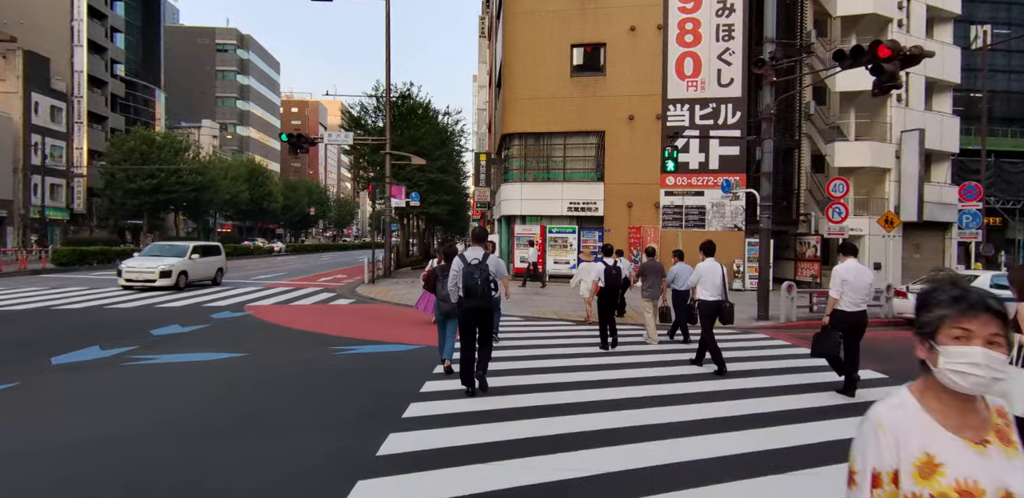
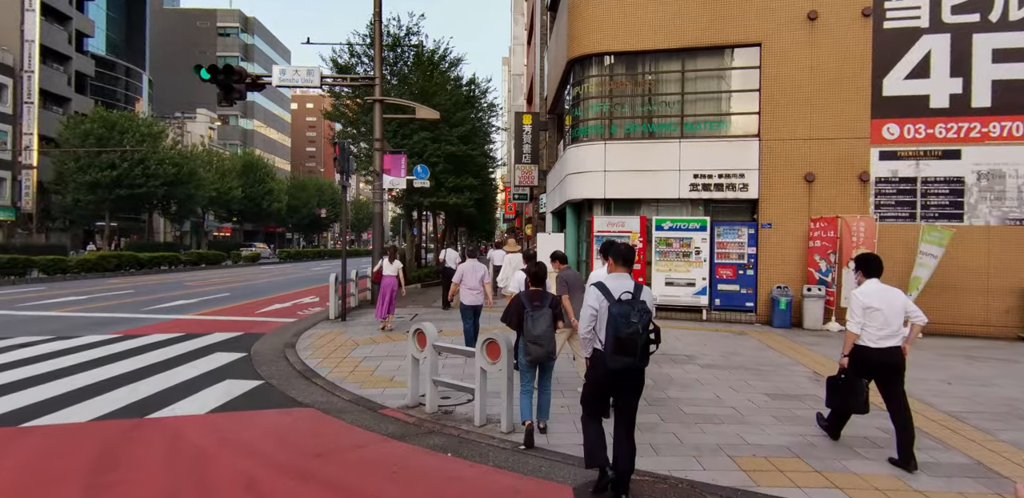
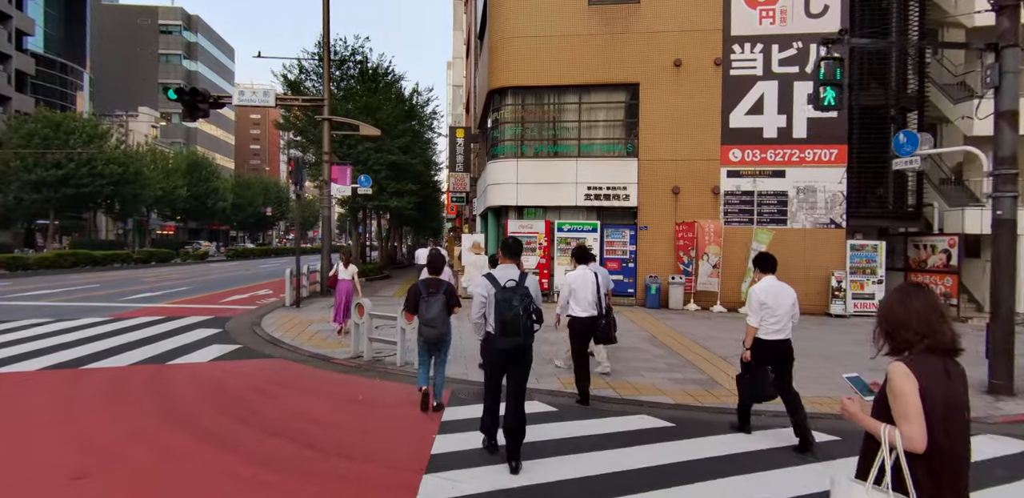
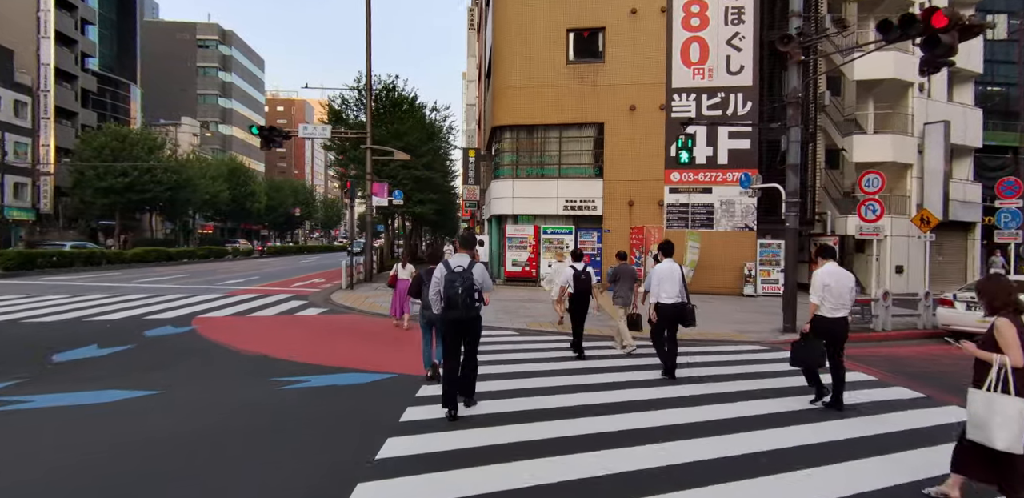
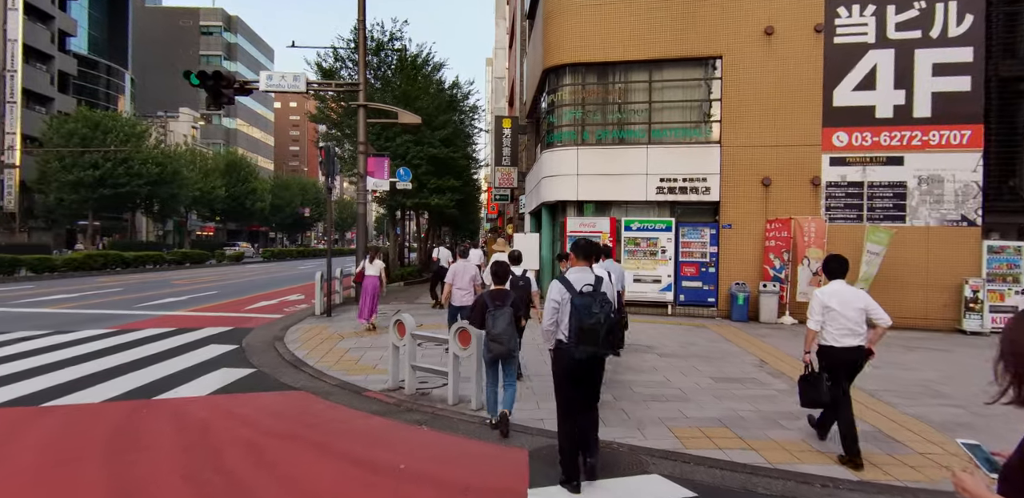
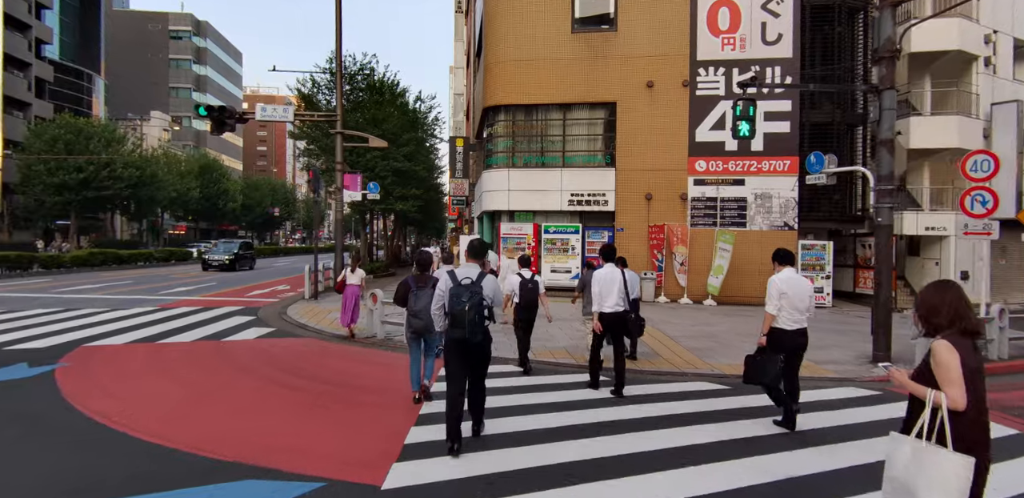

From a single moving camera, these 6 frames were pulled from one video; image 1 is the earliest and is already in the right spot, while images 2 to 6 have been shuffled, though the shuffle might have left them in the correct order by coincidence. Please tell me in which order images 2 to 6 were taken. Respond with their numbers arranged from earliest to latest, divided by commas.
4, 6, 3, 5, 2
